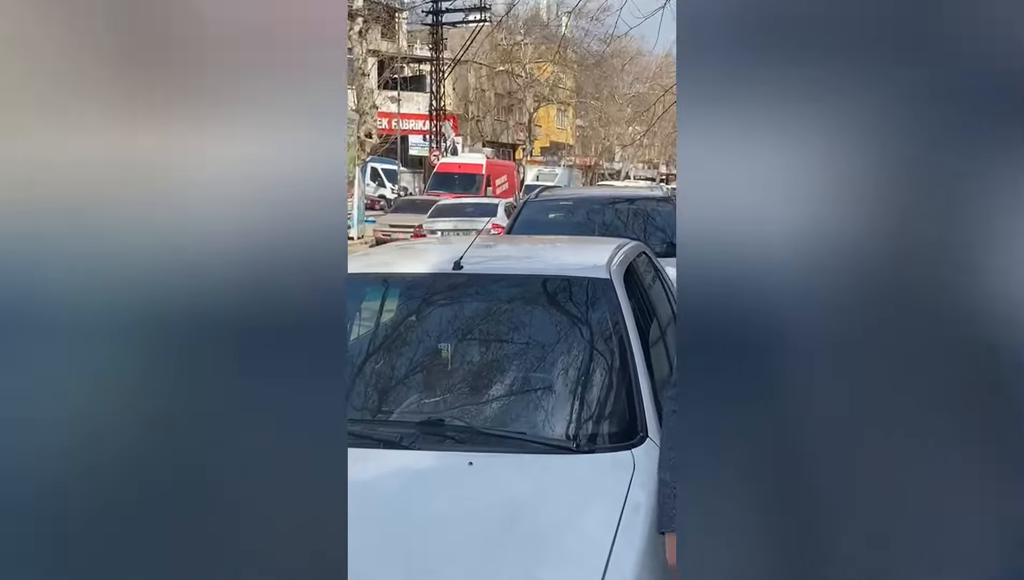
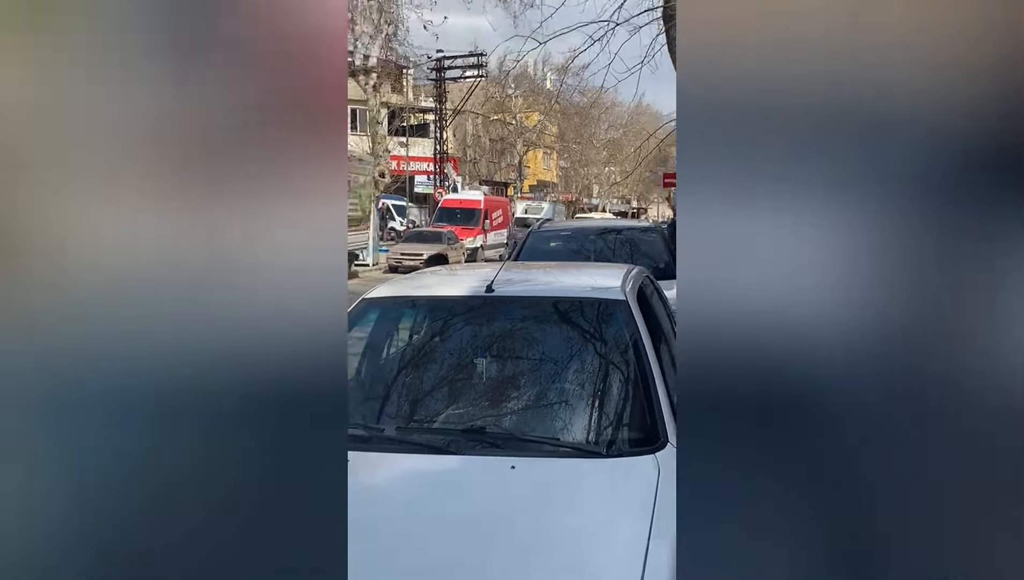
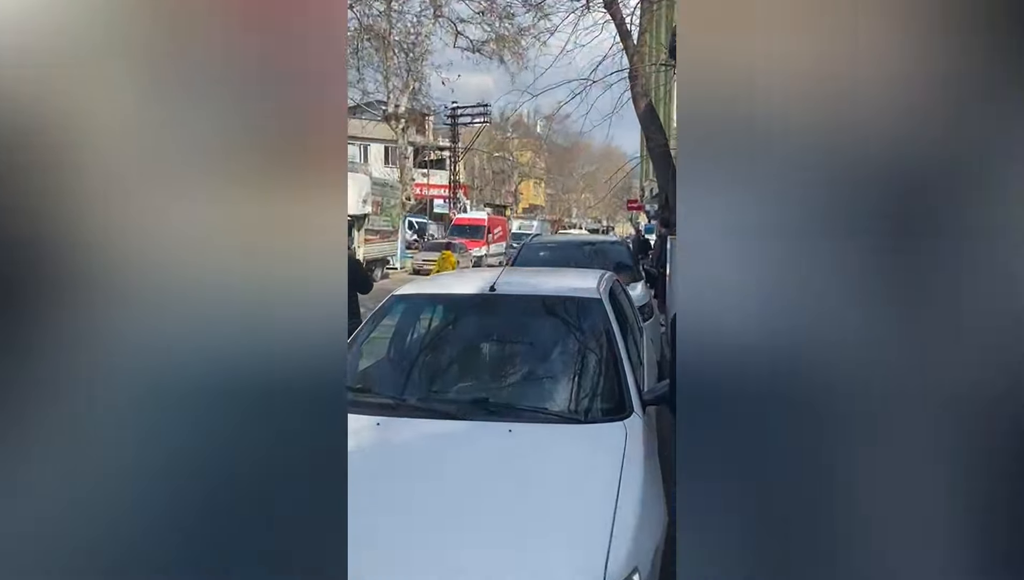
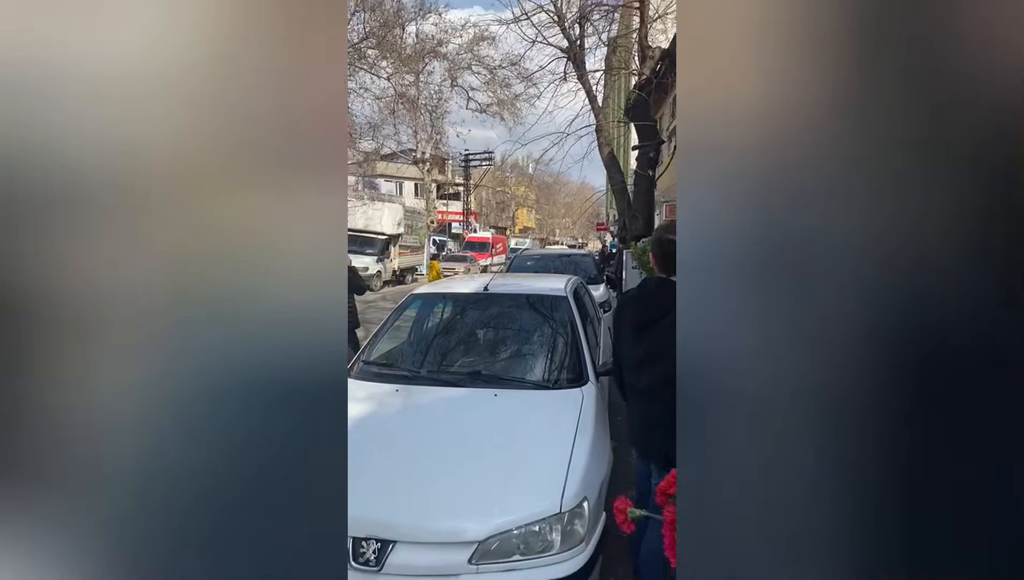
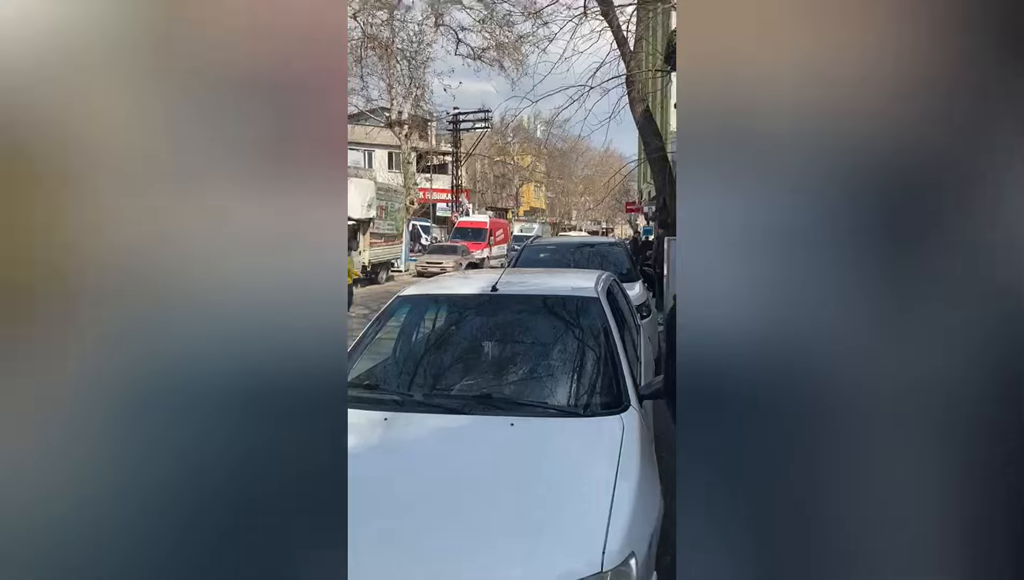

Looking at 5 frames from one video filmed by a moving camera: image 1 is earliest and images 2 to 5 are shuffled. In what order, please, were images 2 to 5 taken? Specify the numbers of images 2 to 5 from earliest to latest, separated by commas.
2, 5, 4, 3
